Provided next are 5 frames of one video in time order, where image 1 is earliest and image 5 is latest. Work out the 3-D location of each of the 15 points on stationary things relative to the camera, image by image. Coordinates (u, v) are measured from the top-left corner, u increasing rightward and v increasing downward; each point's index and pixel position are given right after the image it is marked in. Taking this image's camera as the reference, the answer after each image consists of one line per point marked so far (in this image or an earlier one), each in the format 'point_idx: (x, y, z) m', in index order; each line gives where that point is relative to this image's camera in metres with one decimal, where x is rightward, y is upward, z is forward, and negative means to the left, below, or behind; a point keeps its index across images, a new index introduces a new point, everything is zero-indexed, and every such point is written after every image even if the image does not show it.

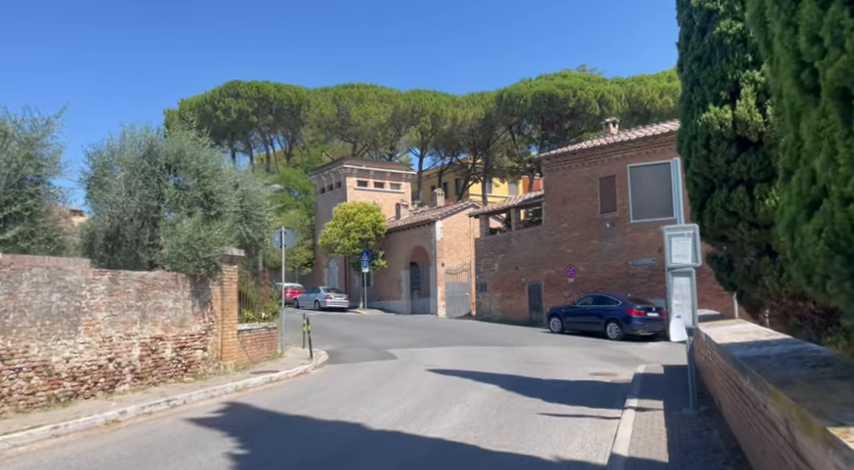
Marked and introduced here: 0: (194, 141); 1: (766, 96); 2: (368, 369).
0: (-4.9, +2.0, +13.7) m
1: (+4.5, +1.8, +8.6) m
2: (-1.4, -3.2, +15.8) m
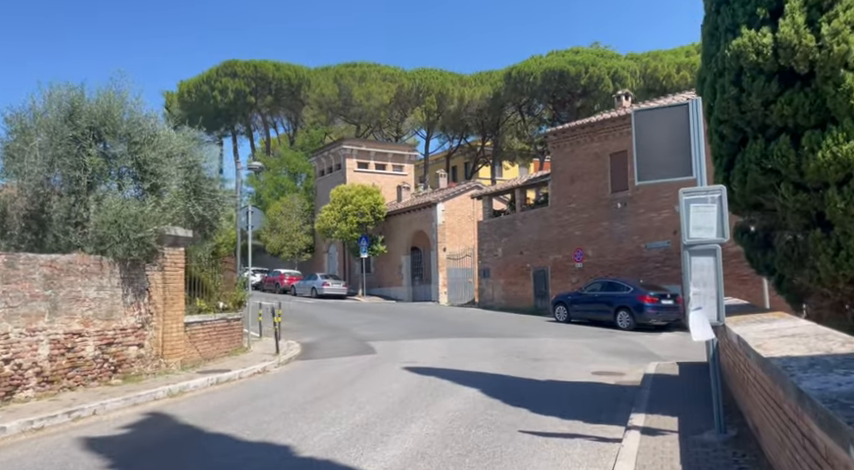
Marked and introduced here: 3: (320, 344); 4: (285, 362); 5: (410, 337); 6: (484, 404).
0: (-5.4, +2.4, +11.7) m
1: (+3.8, +2.2, +6.4) m
2: (-1.8, -2.8, +13.9) m
3: (-3.1, -3.1, +18.7) m
4: (-3.1, -2.8, +14.4) m
5: (-0.5, -3.0, +19.4) m
6: (+0.8, -2.4, +9.3) m
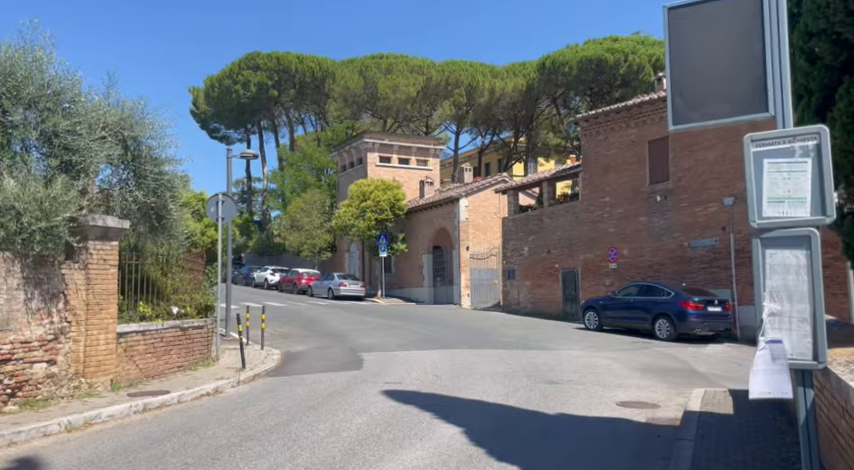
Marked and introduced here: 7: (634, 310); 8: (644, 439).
0: (-5.7, +2.5, +9.5) m
1: (+3.2, +2.3, +3.7) m
2: (-2.0, -2.6, +11.5) m
3: (-3.0, -3.0, +16.4) m
4: (-3.3, -2.7, +12.1) m
5: (-0.4, -2.9, +16.9) m
6: (+0.3, -2.3, +6.7) m
7: (+6.3, -2.3, +19.8) m
8: (+2.5, -2.4, +7.7) m
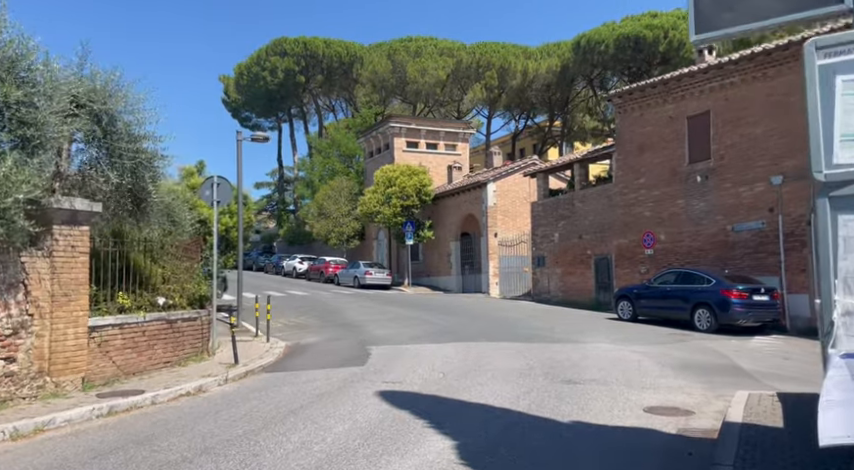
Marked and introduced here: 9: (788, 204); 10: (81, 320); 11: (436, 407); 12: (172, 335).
0: (-5.7, +2.7, +8.6) m
1: (+2.8, +2.5, +2.3) m
2: (-1.9, -2.4, +10.5) m
3: (-2.6, -2.6, +15.4) m
4: (-3.2, -2.4, +11.1) m
5: (0.0, -2.5, +15.7) m
6: (+0.1, -2.1, +5.6) m
7: (+6.8, -1.8, +18.3) m
8: (+2.4, -2.1, +6.4) m
9: (+10.4, +0.9, +18.8) m
10: (-4.9, -1.2, +9.3) m
11: (+0.1, -2.2, +8.5) m
12: (-4.4, -1.7, +11.2) m
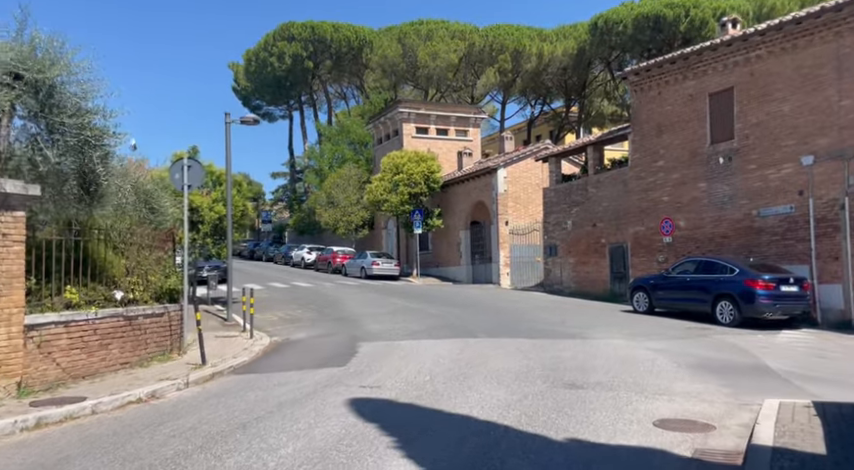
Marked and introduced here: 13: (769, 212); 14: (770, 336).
0: (-6.0, +2.9, +7.5) m
1: (+2.3, +2.6, +1.0) m
2: (-2.2, -2.2, +9.3) m
3: (-2.7, -2.3, +14.3) m
4: (-3.4, -2.2, +10.1) m
5: (0.0, -2.2, +14.6) m
6: (-0.2, -1.9, +4.4) m
7: (+6.8, -1.4, +16.9) m
8: (+2.0, -2.0, +5.1) m
9: (+10.4, +1.3, +17.3) m
10: (-5.2, -1.0, +8.3) m
11: (-0.2, -2.0, +7.3) m
12: (-4.6, -1.5, +10.2) m
13: (+9.7, +0.6, +18.6) m
14: (+7.6, -2.2, +14.5) m
